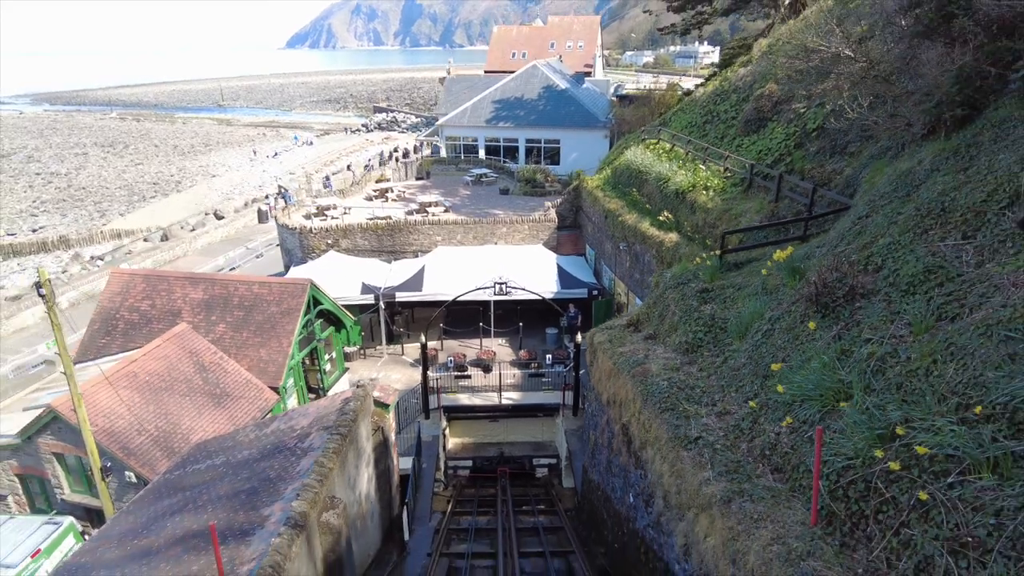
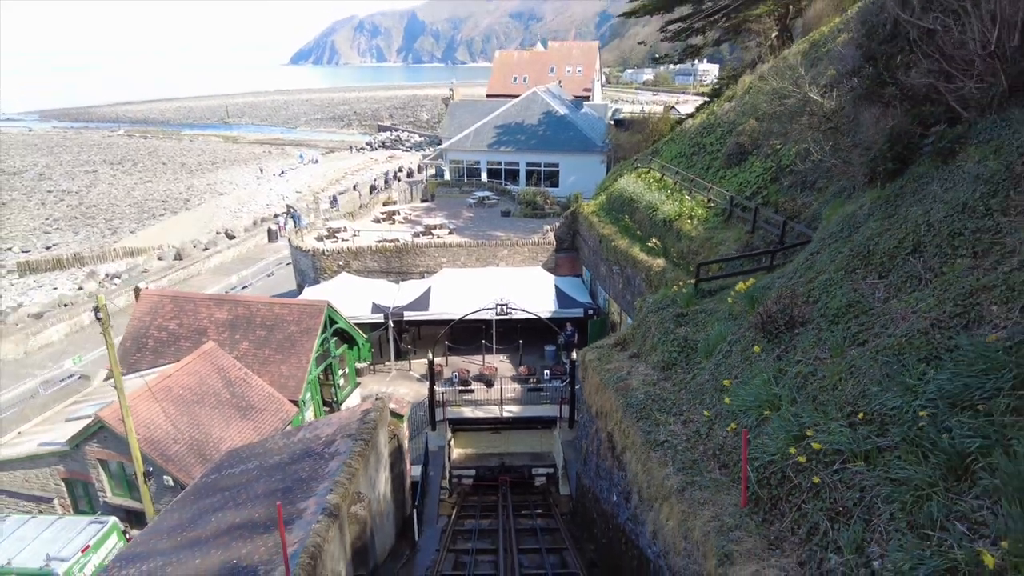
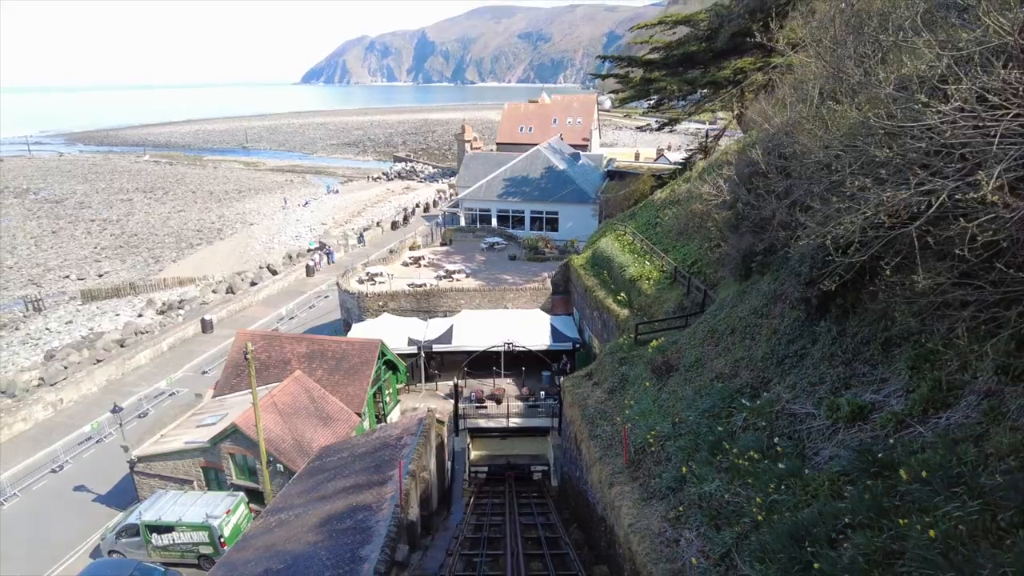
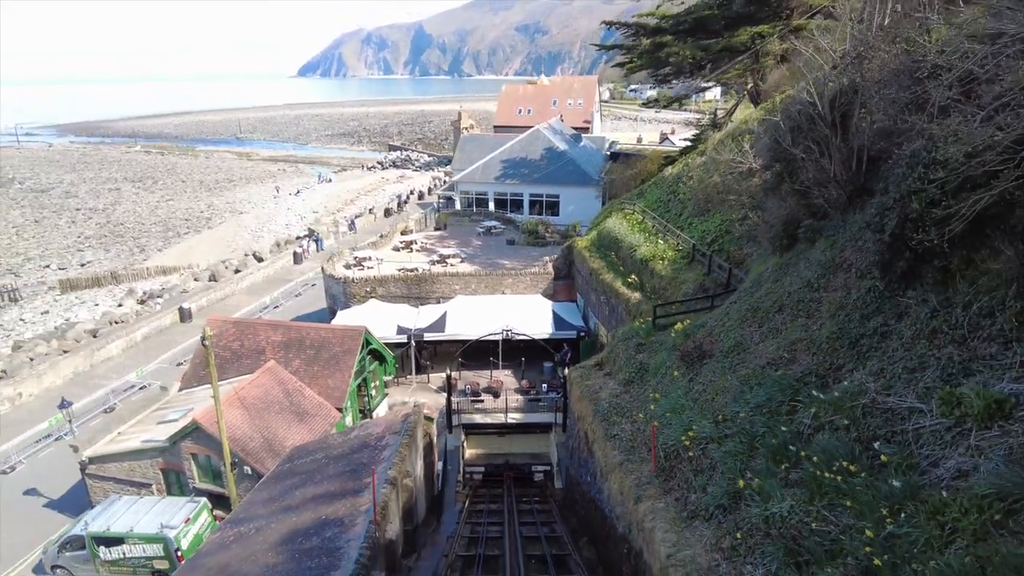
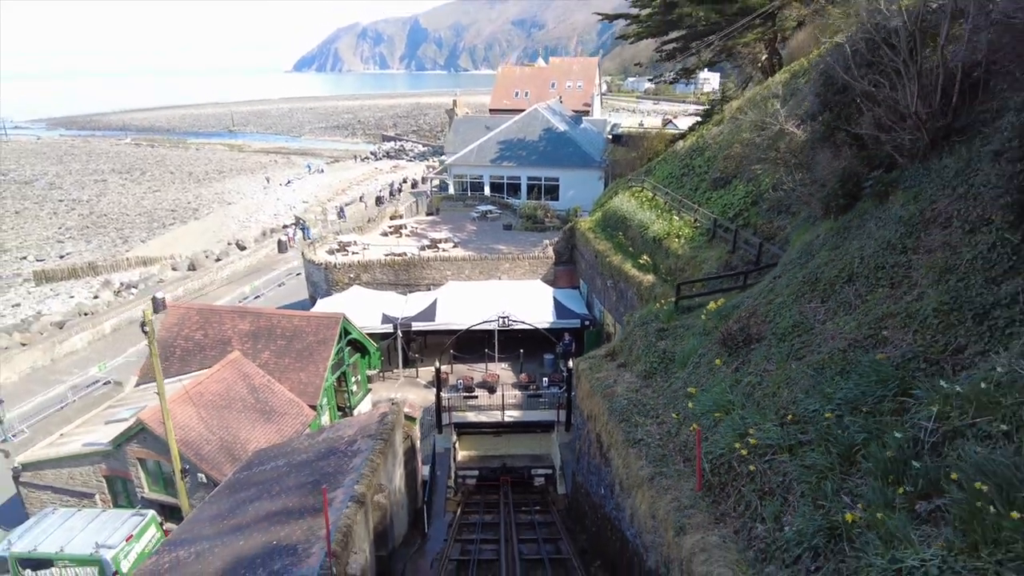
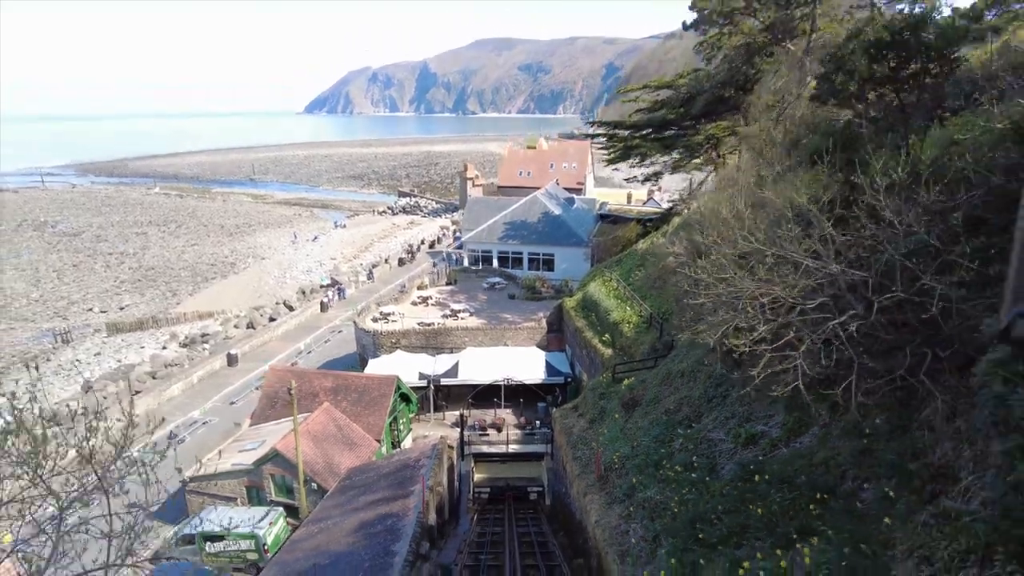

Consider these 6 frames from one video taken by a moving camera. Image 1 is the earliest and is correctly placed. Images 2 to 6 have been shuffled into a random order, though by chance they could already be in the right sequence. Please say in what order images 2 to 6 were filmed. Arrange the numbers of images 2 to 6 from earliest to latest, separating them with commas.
2, 5, 4, 3, 6
